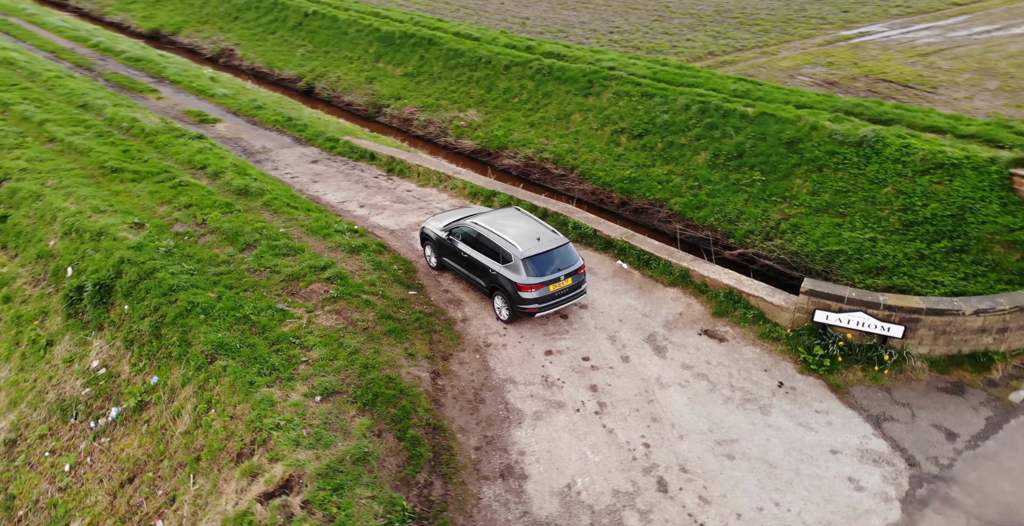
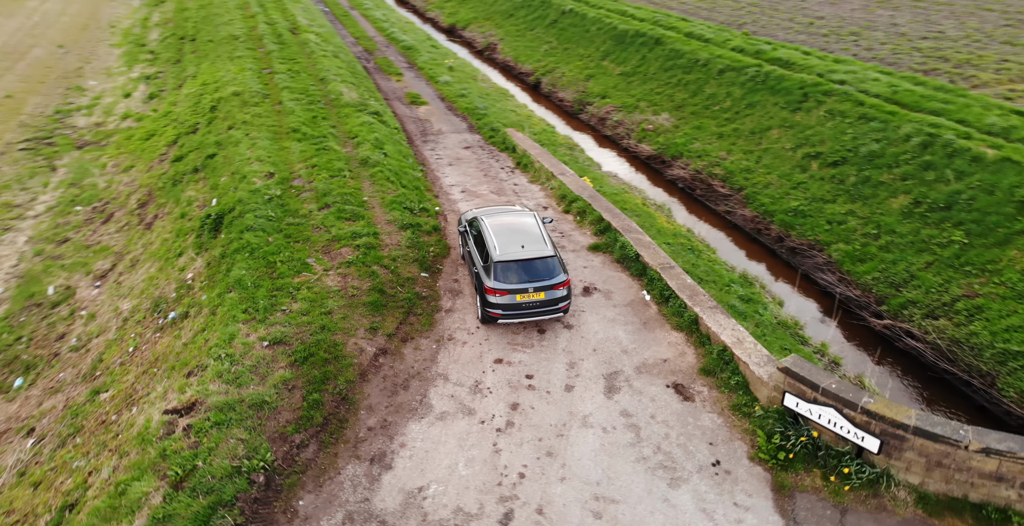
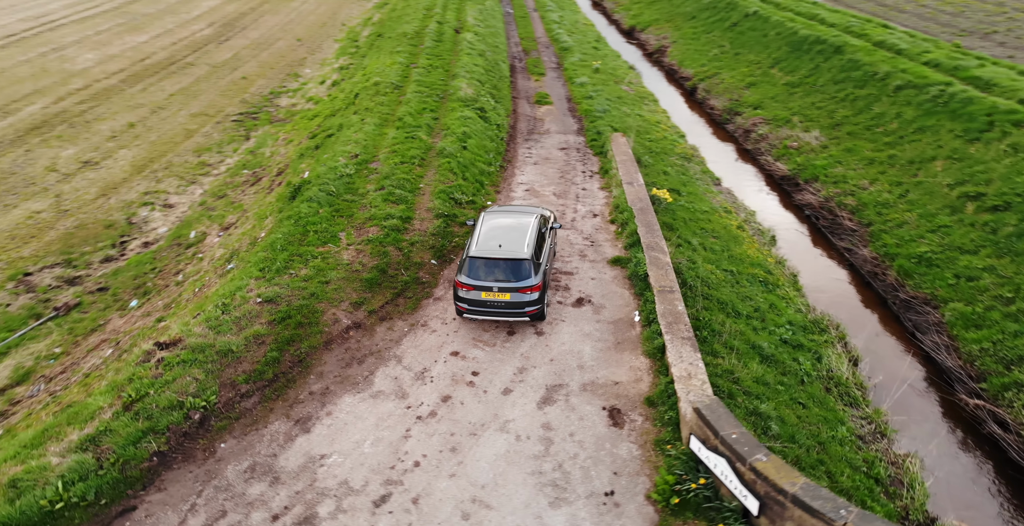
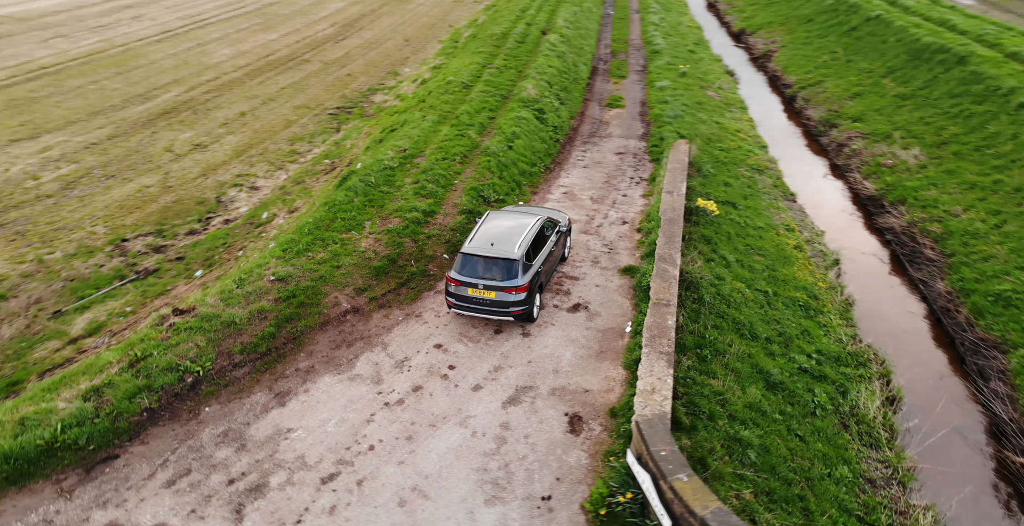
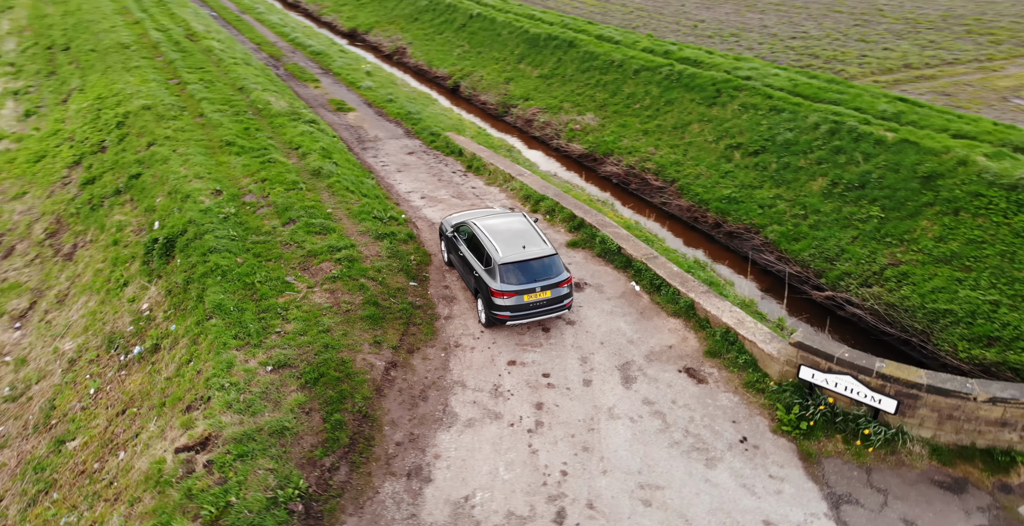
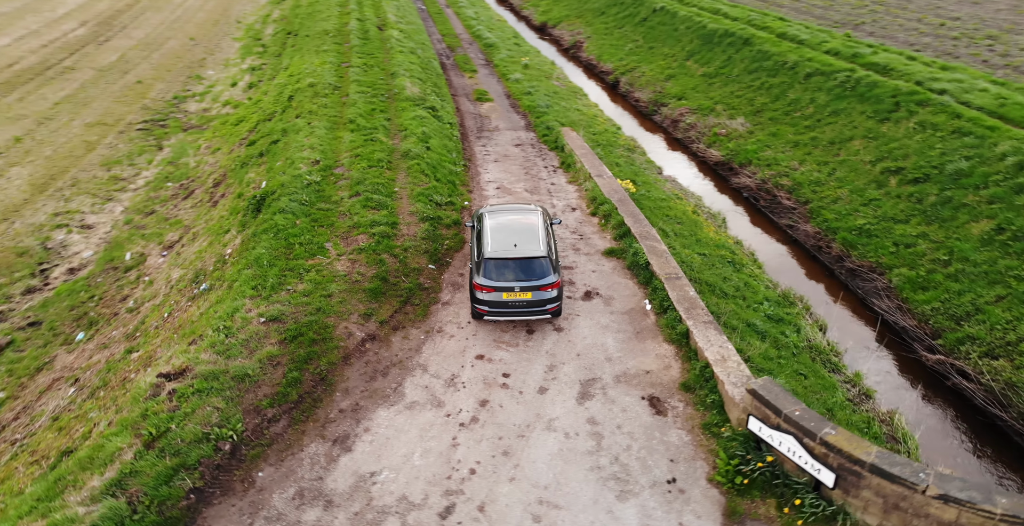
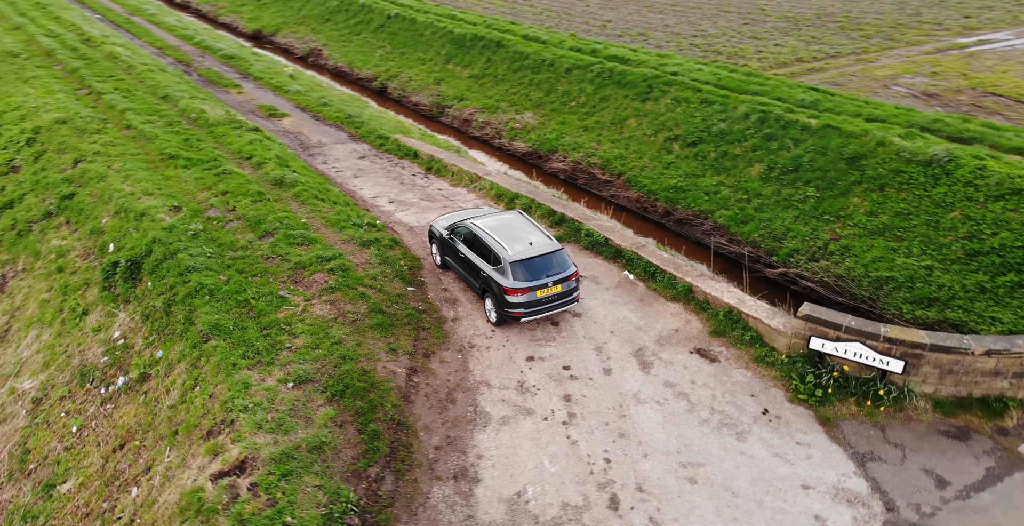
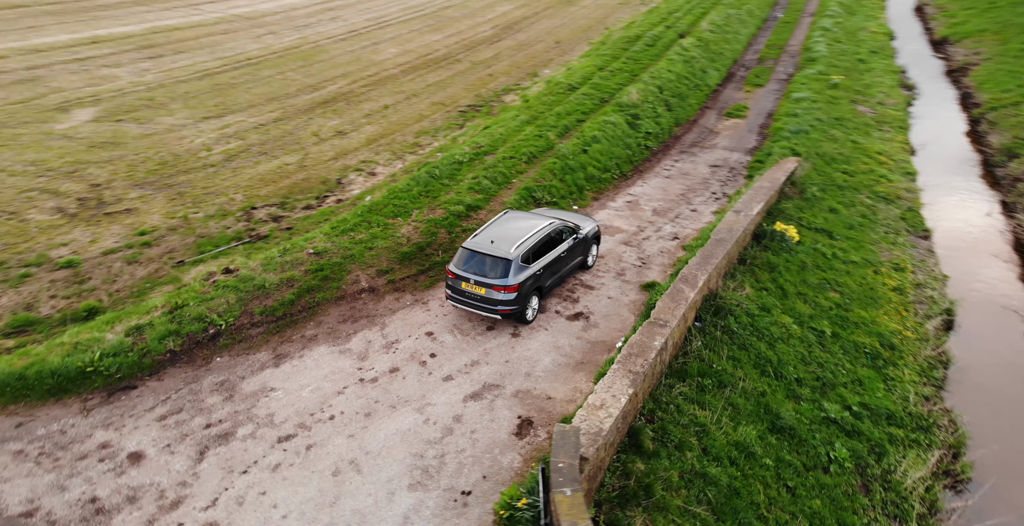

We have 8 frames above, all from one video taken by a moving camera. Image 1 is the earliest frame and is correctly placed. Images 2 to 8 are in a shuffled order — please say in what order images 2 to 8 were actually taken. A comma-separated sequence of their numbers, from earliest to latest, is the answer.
7, 5, 2, 6, 3, 4, 8
